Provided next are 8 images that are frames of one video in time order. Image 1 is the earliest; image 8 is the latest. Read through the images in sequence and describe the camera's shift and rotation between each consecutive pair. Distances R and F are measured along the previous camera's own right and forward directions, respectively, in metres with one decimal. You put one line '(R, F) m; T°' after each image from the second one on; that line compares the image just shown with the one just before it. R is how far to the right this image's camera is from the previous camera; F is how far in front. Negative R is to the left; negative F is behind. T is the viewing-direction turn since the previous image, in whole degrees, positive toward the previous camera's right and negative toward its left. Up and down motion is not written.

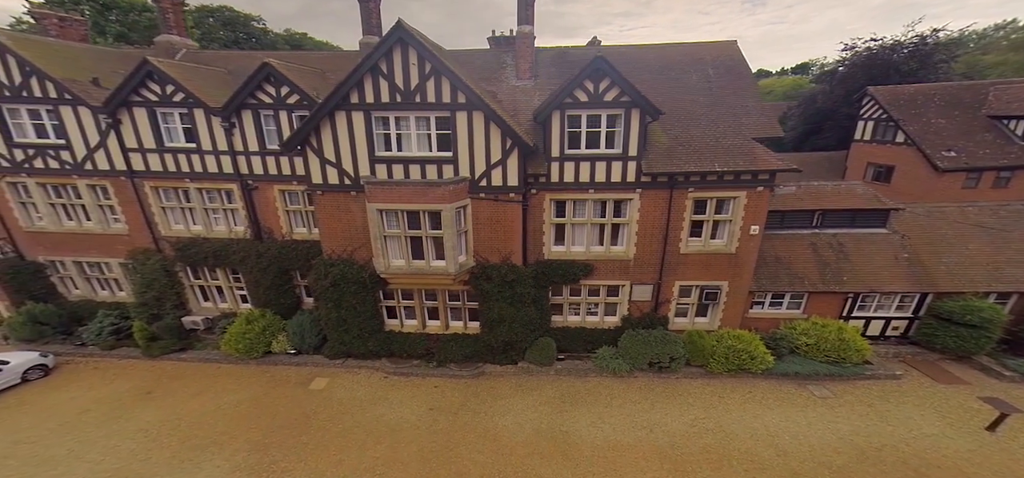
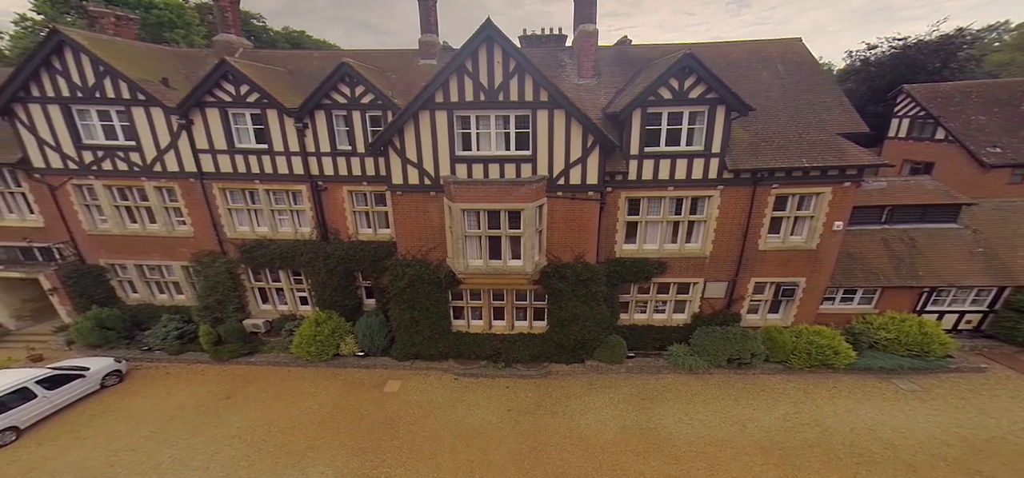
(-3.4, 0.0) m; +1°
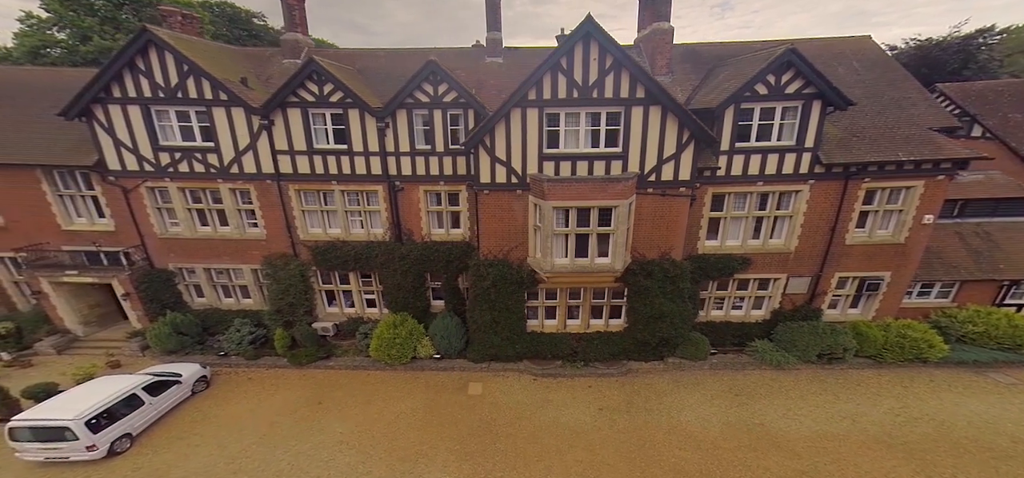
(-3.9, +0.1) m; +1°
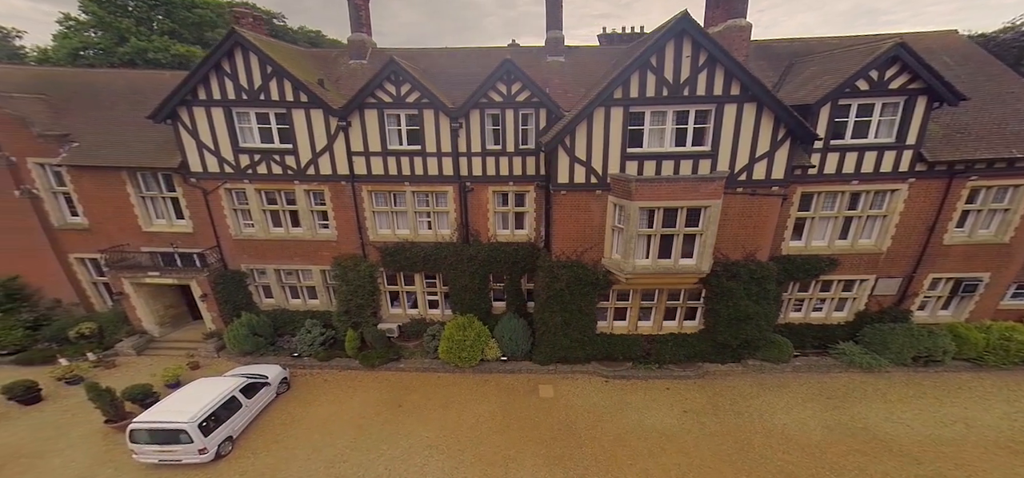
(-2.9, +0.2) m; -1°
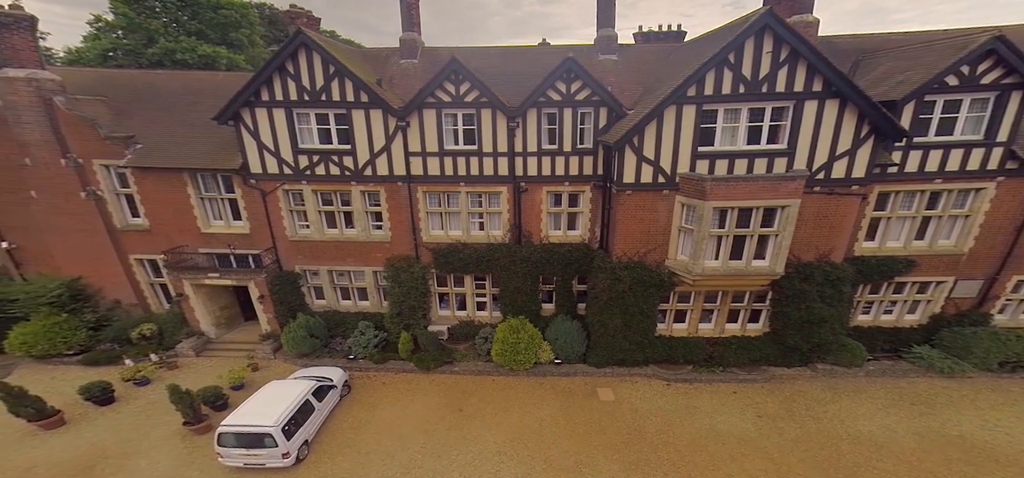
(-2.3, +0.2) m; -1°
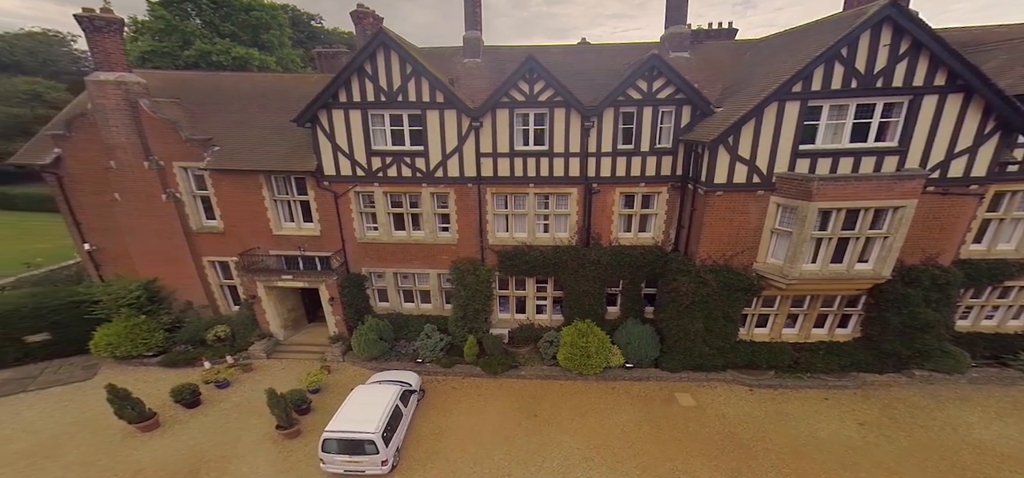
(-2.7, +0.3) m; -2°
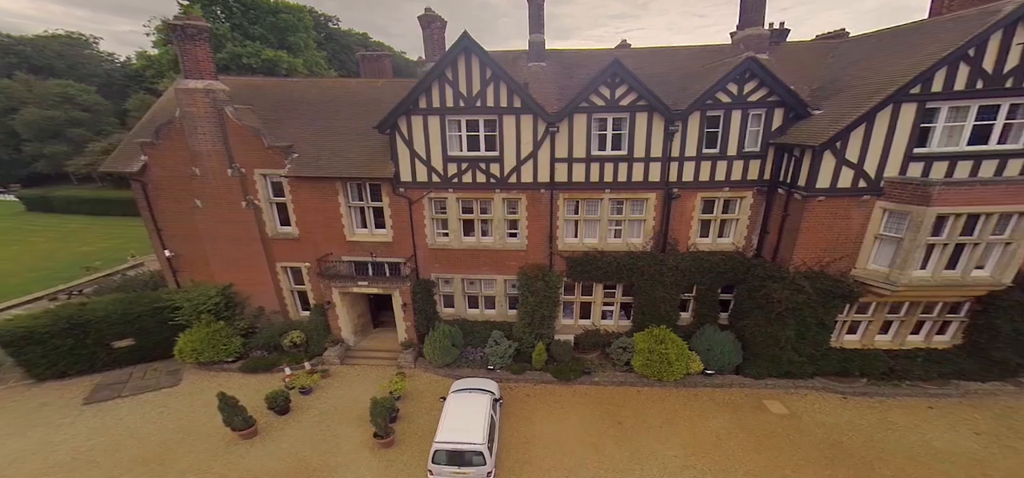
(-2.9, +0.1) m; -1°
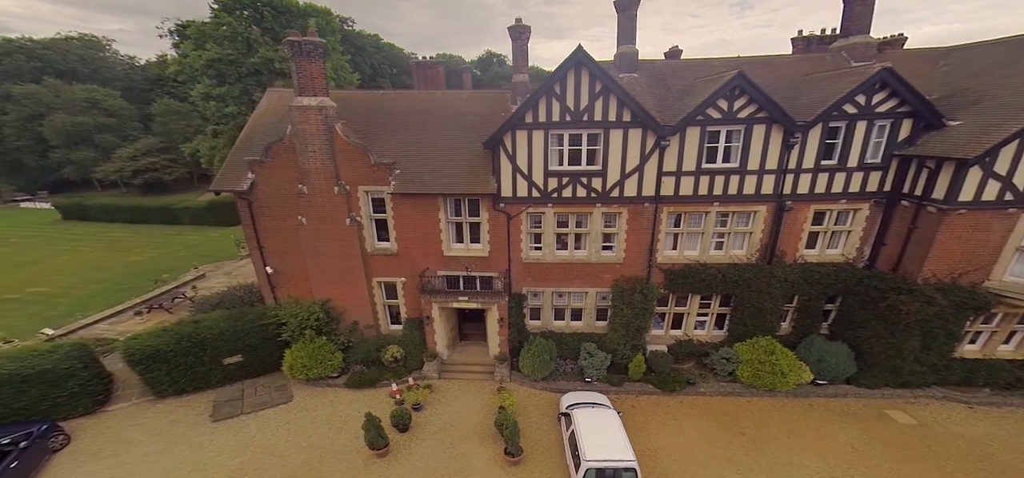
(-4.1, +0.1) m; -1°
